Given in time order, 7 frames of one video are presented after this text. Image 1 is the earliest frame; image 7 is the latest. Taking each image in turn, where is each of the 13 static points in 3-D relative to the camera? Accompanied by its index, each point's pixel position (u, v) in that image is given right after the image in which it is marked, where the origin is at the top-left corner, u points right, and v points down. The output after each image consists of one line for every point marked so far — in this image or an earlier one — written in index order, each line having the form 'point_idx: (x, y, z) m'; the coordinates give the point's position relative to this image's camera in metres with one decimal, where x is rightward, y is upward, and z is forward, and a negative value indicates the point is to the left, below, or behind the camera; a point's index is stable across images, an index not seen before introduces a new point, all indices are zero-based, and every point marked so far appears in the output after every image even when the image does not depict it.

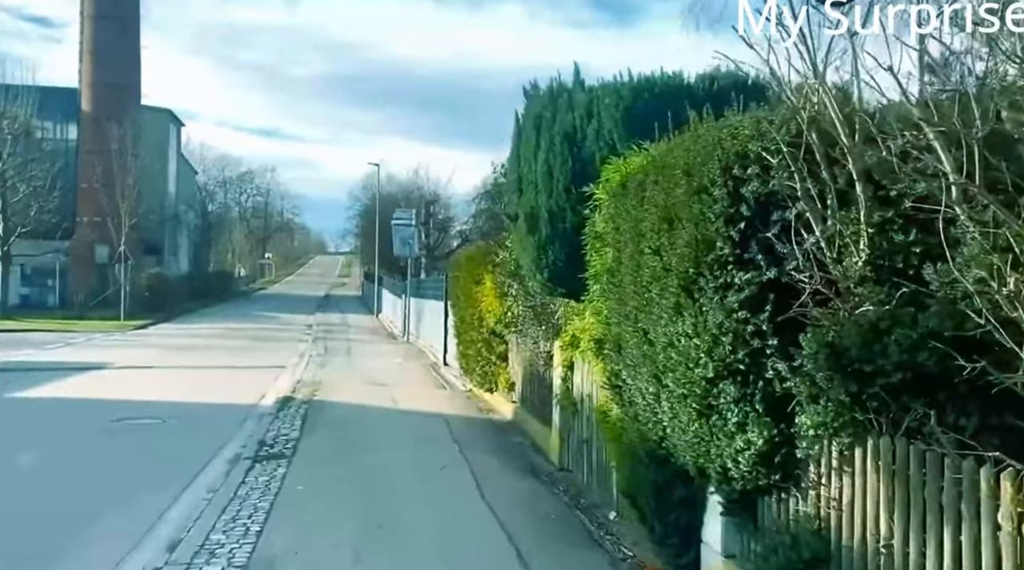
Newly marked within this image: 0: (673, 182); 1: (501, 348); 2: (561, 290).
0: (+0.9, +0.6, +5.7) m
1: (-0.2, -0.9, +15.8) m
2: (+0.4, -0.1, +9.8) m
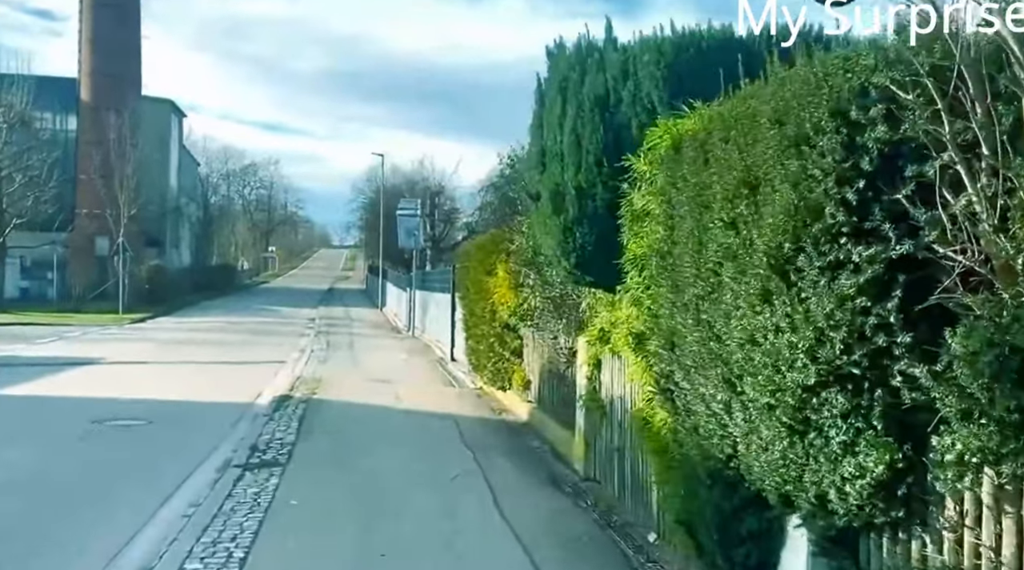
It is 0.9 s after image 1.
0: (+1.0, +0.6, +4.5) m
1: (0.0, -0.8, +14.6) m
2: (+0.6, +0.1, +8.6) m
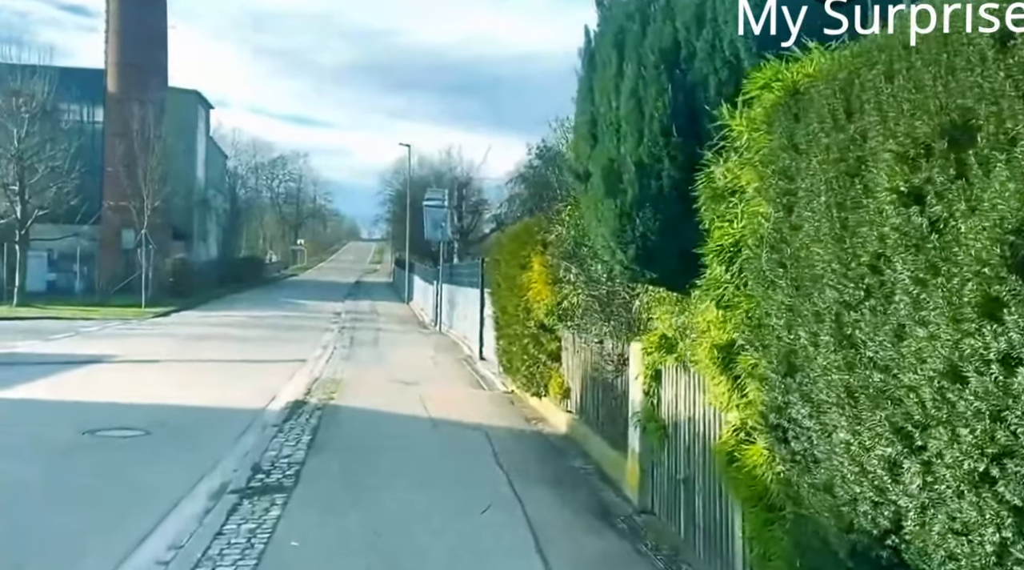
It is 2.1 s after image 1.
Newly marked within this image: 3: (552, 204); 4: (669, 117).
0: (+1.2, +0.6, +2.9) m
1: (+0.5, -0.7, +13.1) m
2: (+0.9, +0.1, +7.0) m
3: (+0.5, +1.0, +12.7) m
4: (+1.0, +1.1, +6.7) m
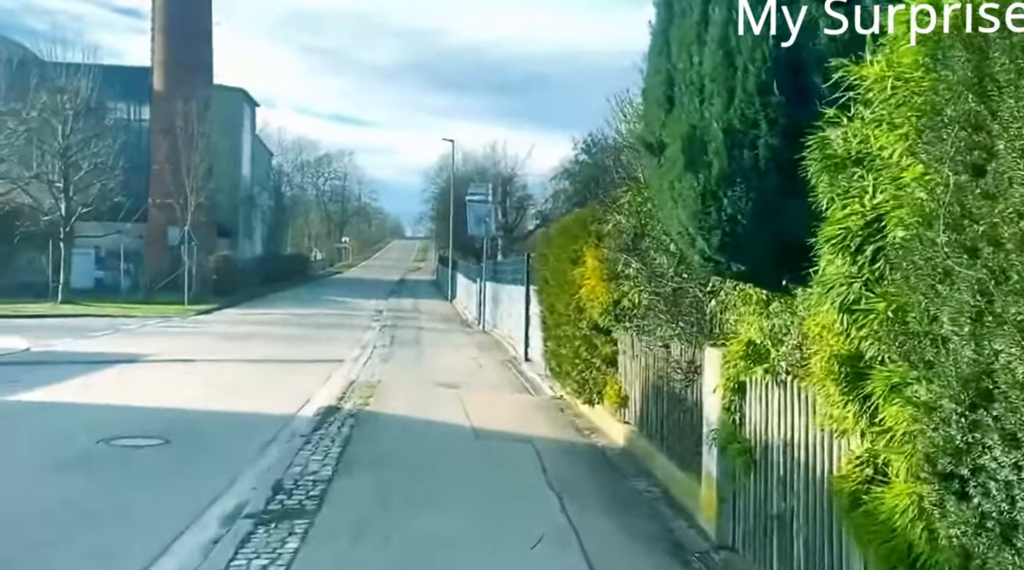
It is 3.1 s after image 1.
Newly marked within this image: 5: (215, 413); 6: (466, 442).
0: (+1.4, +0.6, +1.7) m
1: (+1.0, -0.7, +11.9) m
2: (+1.2, +0.1, +5.7) m
3: (+1.0, +1.0, +11.5) m
4: (+1.3, +1.1, +5.4) m
5: (-4.0, -1.7, +14.4) m
6: (-0.5, -1.7, +11.3) m
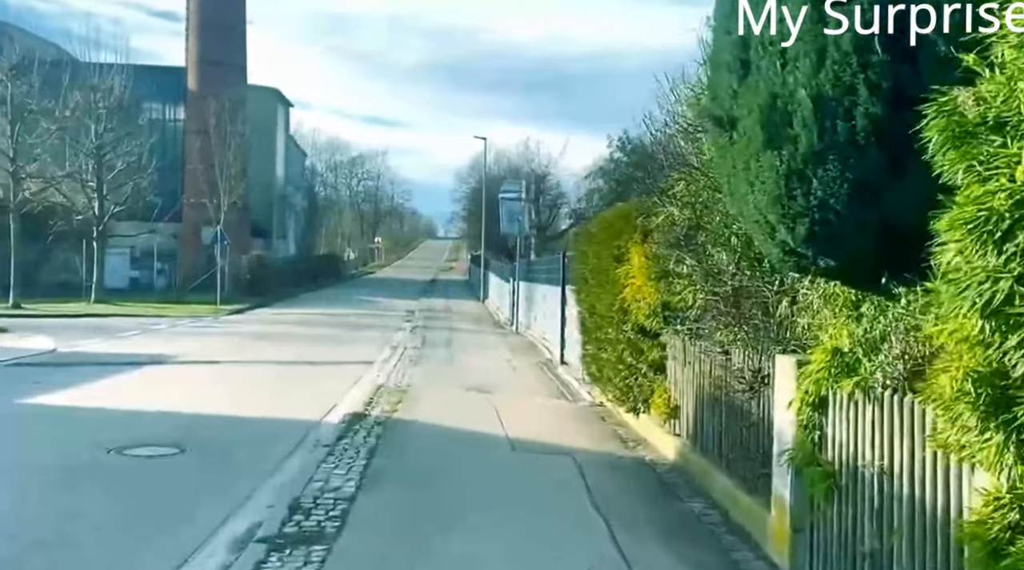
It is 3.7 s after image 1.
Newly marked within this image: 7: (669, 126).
0: (+1.5, +0.7, +0.7) m
1: (+1.4, -0.7, +11.0) m
2: (+1.4, +0.1, +4.8) m
3: (+1.4, +1.0, +10.6) m
4: (+1.5, +1.1, +4.5) m
5: (-3.5, -1.7, +13.7) m
6: (-0.1, -1.7, +10.5) m
7: (+1.5, +1.5, +10.2) m
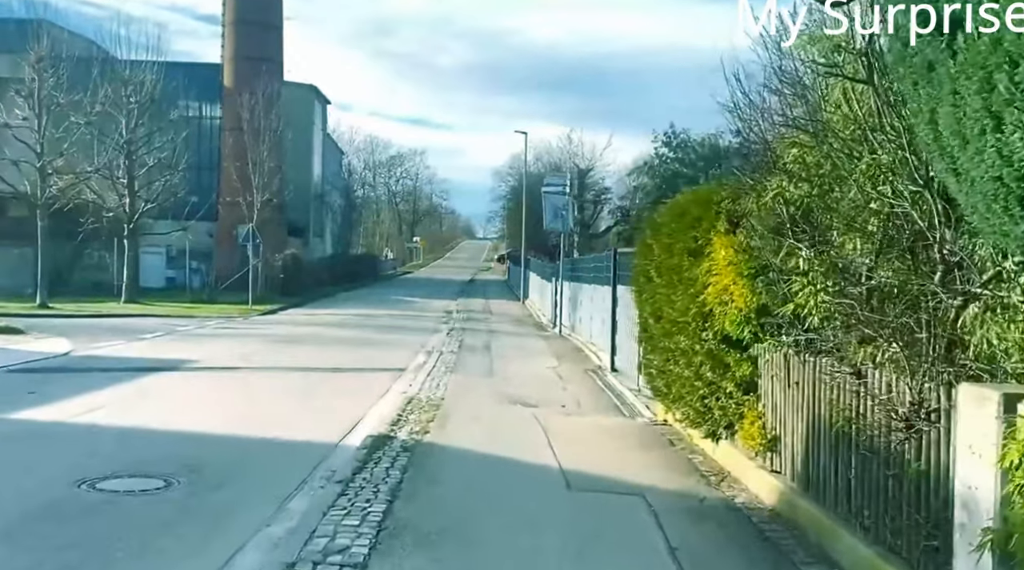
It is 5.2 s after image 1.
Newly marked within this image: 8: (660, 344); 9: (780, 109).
0: (+1.6, +0.7, -1.3) m
1: (+1.9, -0.7, +8.9) m
2: (+1.7, +0.1, +2.8) m
3: (+1.9, +1.0, +8.5) m
4: (+1.7, +1.1, +2.4) m
5: (-3.0, -1.7, +11.8) m
6: (+0.3, -1.7, +8.5) m
7: (+1.9, +1.5, +8.1) m
8: (+1.6, -0.6, +11.5) m
9: (+1.9, +1.3, +7.9) m
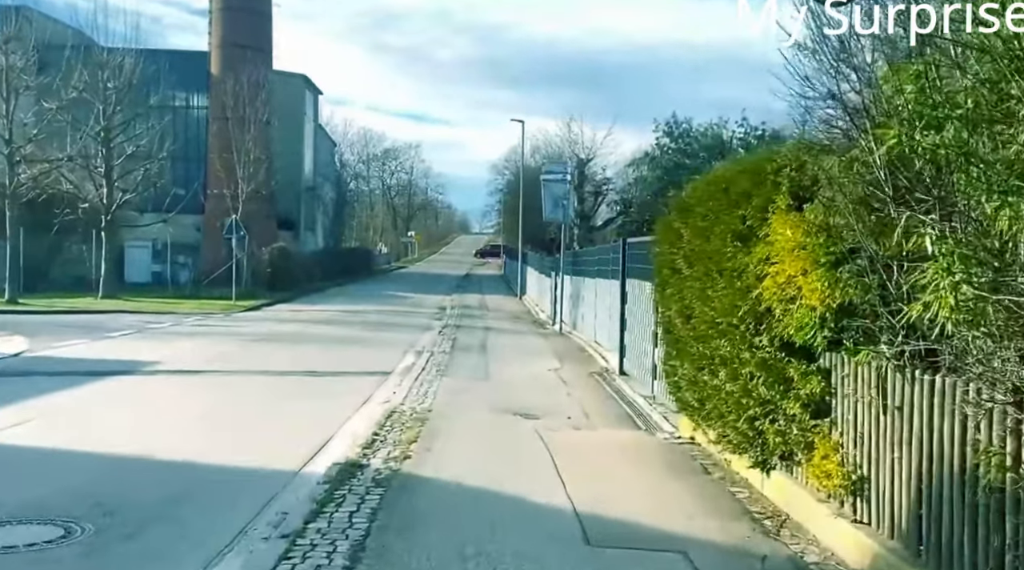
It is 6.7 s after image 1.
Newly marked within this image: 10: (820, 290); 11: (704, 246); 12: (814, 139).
0: (+1.6, +0.7, -3.3) m
1: (+1.9, -0.6, +6.9) m
2: (+1.7, +0.1, +0.7) m
3: (+1.9, +1.1, +6.5) m
4: (+1.8, +1.1, +0.4) m
5: (-3.0, -1.6, +9.7) m
6: (+0.3, -1.6, +6.4) m
7: (+1.9, +1.5, +6.1) m
8: (+1.6, -0.6, +9.5) m
9: (+1.9, +1.4, +5.8) m
10: (+1.8, 0.0, +6.2) m
11: (+1.6, +0.3, +8.8) m
12: (+1.8, +0.9, +6.6) m
